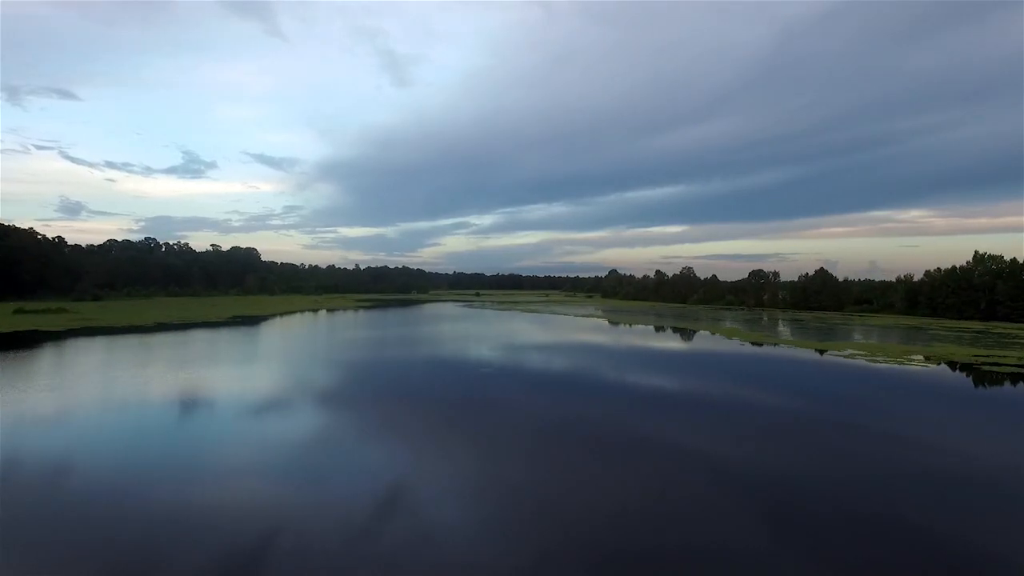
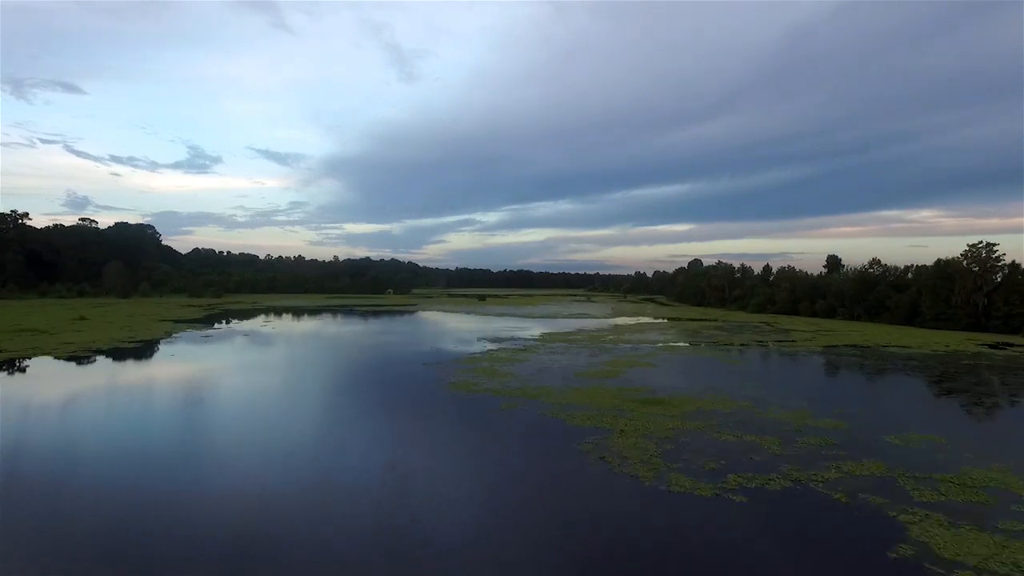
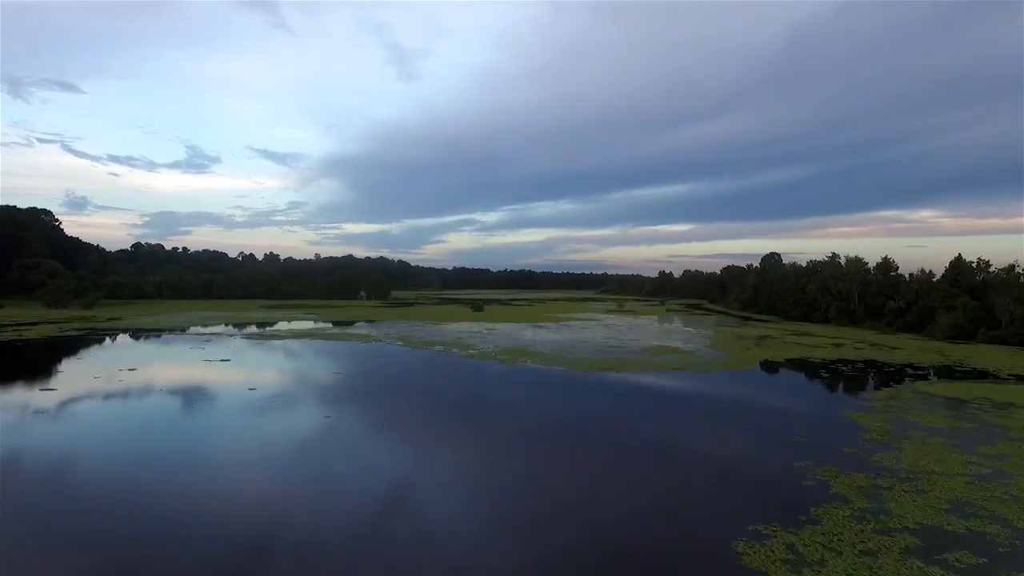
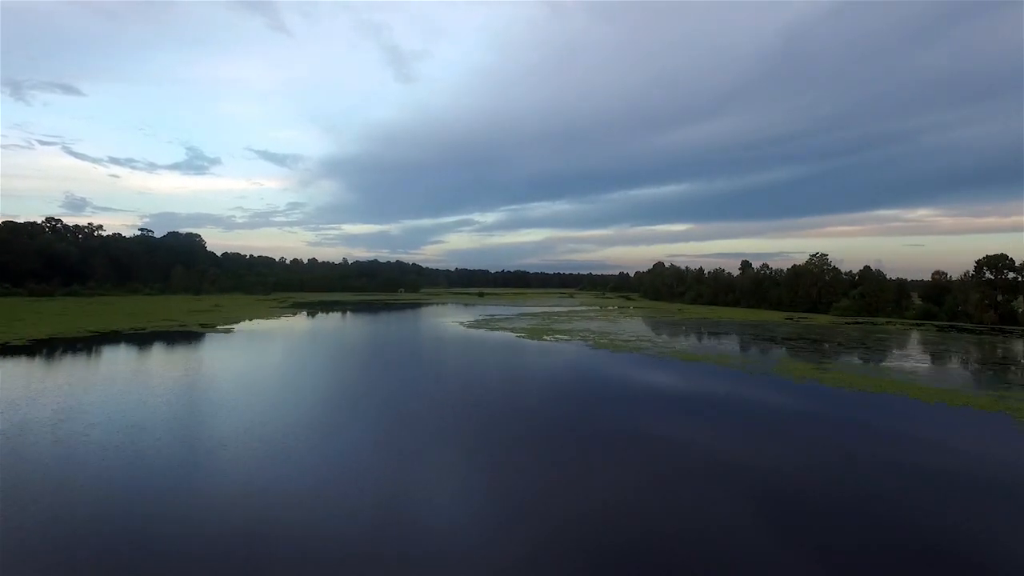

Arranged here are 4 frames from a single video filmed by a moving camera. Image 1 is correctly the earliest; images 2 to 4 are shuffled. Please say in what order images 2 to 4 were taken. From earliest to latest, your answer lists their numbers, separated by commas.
4, 2, 3
